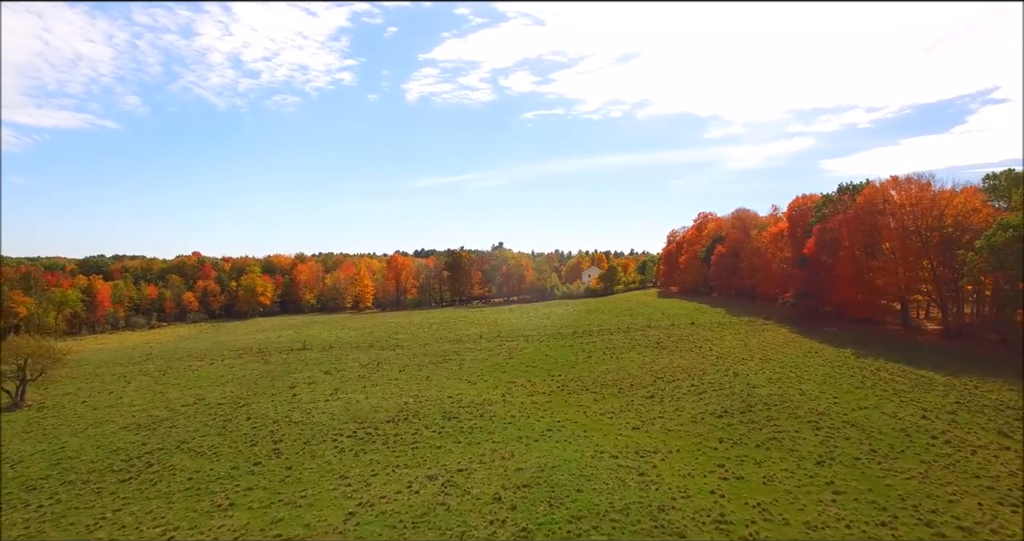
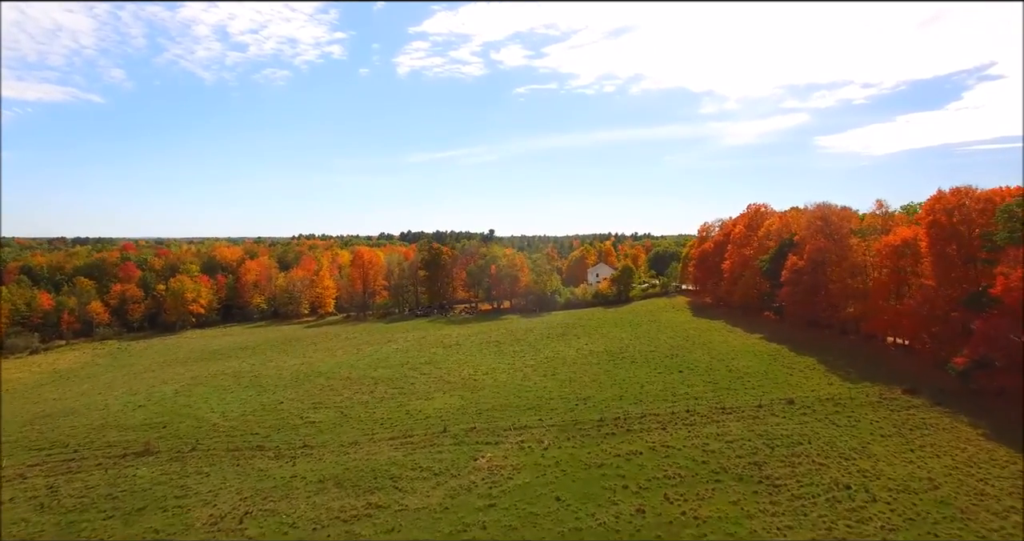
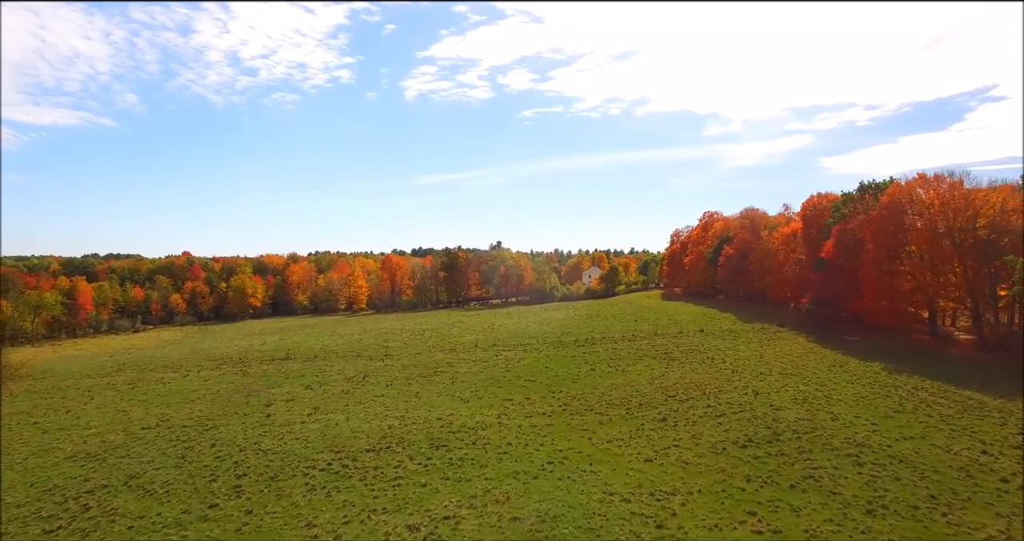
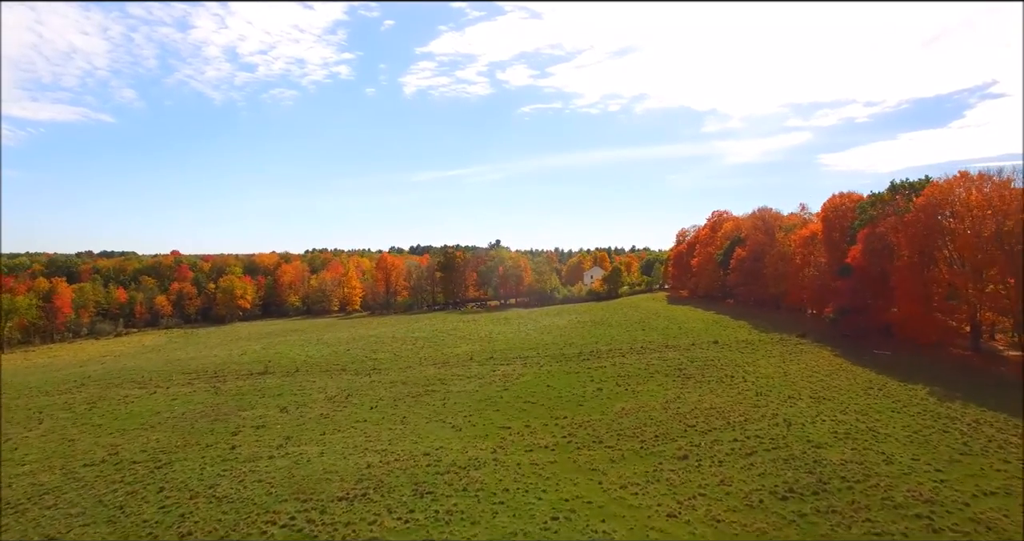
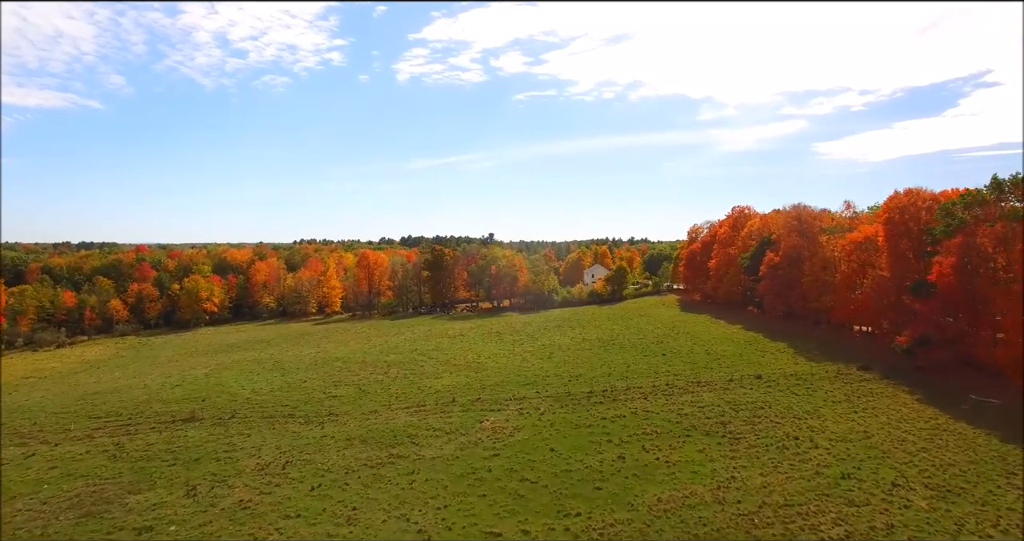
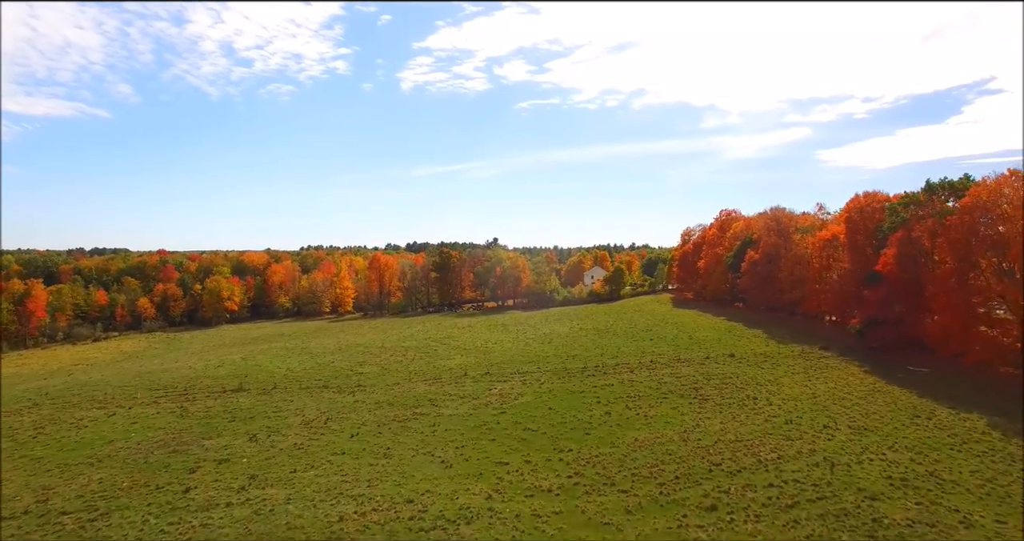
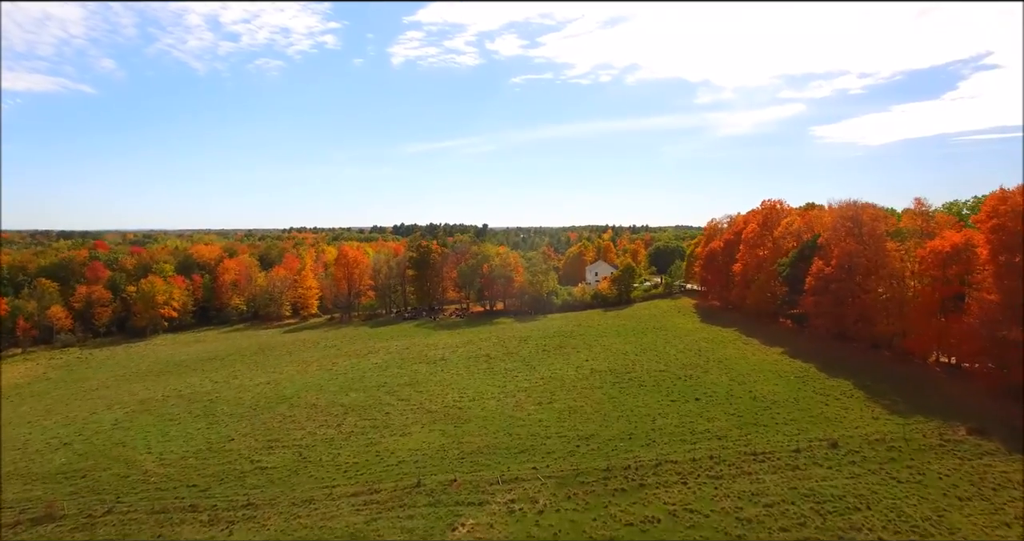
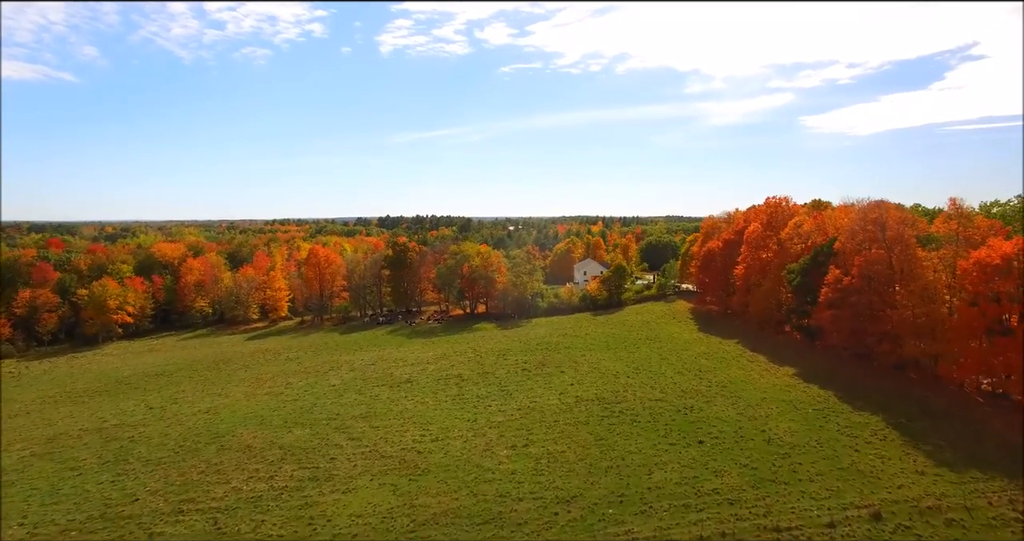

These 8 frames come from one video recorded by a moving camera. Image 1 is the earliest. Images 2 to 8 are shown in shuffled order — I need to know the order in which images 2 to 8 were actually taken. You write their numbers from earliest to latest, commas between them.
3, 4, 6, 5, 2, 7, 8
